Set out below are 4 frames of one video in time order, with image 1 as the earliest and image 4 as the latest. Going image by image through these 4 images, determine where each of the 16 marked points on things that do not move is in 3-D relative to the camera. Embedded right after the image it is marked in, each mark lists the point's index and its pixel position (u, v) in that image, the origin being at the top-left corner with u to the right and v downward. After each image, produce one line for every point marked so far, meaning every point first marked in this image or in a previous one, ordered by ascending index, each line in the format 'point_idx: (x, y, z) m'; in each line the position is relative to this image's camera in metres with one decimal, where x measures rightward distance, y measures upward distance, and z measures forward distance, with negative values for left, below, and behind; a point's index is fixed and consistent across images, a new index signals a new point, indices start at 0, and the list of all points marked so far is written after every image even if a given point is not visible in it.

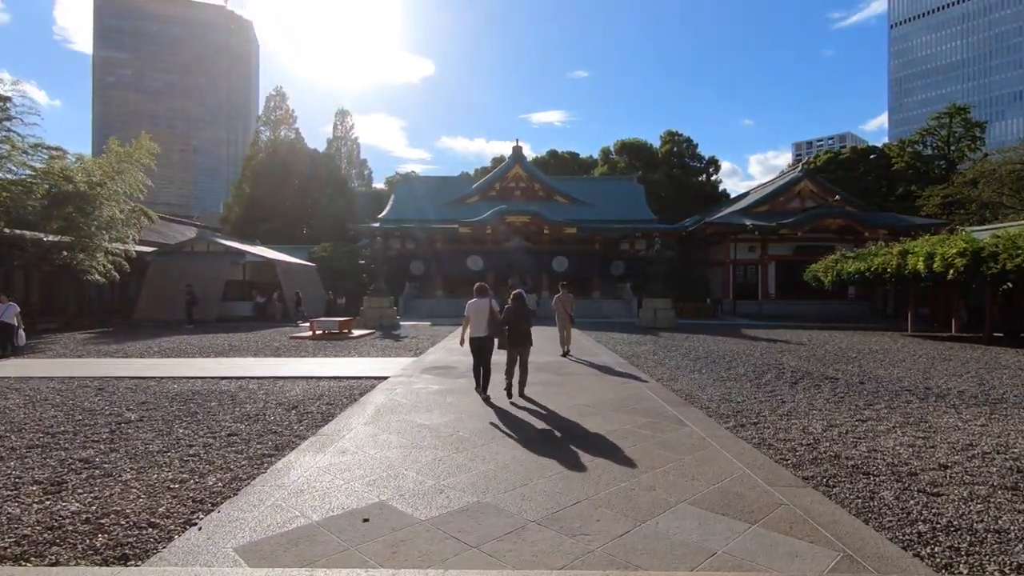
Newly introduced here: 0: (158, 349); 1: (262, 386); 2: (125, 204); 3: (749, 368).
0: (-8.3, -1.4, +12.6) m
1: (-3.7, -1.4, +7.8) m
2: (-14.2, +3.1, +19.6) m
3: (+4.4, -1.5, +9.8) m
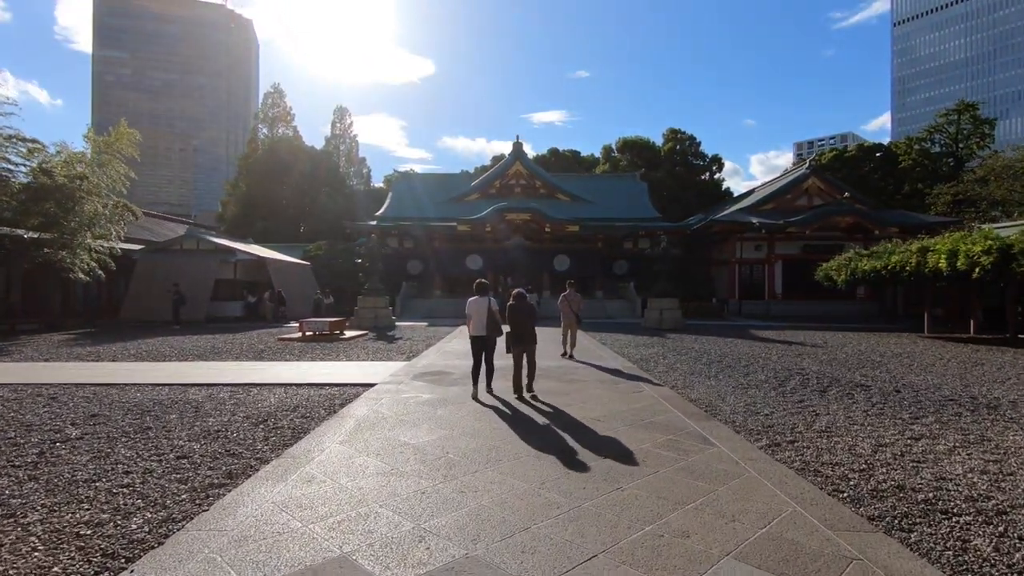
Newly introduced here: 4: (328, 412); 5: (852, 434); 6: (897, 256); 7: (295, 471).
0: (-8.3, -1.4, +11.8) m
1: (-3.7, -1.4, +7.0) m
2: (-14.2, +3.1, +18.9) m
3: (+4.4, -1.5, +9.1) m
4: (-2.1, -1.4, +6.1) m
5: (+3.3, -1.4, +5.2) m
6: (+12.2, +1.0, +17.0) m
7: (-1.7, -1.4, +4.2) m
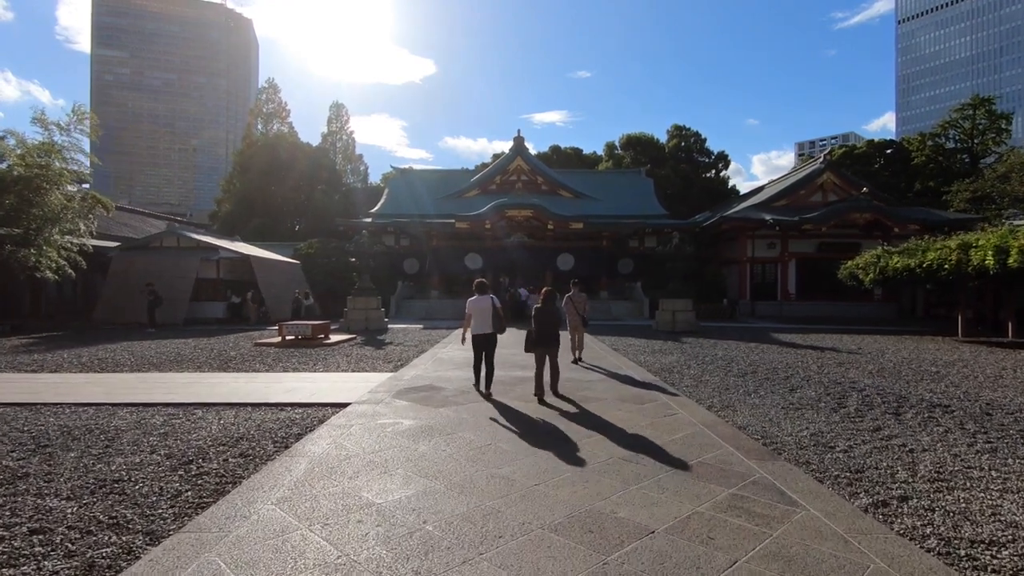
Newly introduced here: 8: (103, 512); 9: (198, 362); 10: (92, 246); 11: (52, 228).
0: (-8.3, -1.4, +10.4) m
1: (-3.6, -1.4, +5.6) m
2: (-14.2, +3.2, +17.5) m
3: (+4.4, -1.5, +7.7) m
4: (-2.1, -1.4, +4.7) m
5: (+3.4, -1.4, +3.8) m
6: (+12.2, +1.0, +15.6) m
7: (-1.7, -1.4, +2.8) m
8: (-2.6, -1.4, +3.4) m
9: (-6.1, -1.4, +10.3) m
10: (-15.1, +1.5, +19.3) m
11: (-14.1, +1.9, +16.5) m
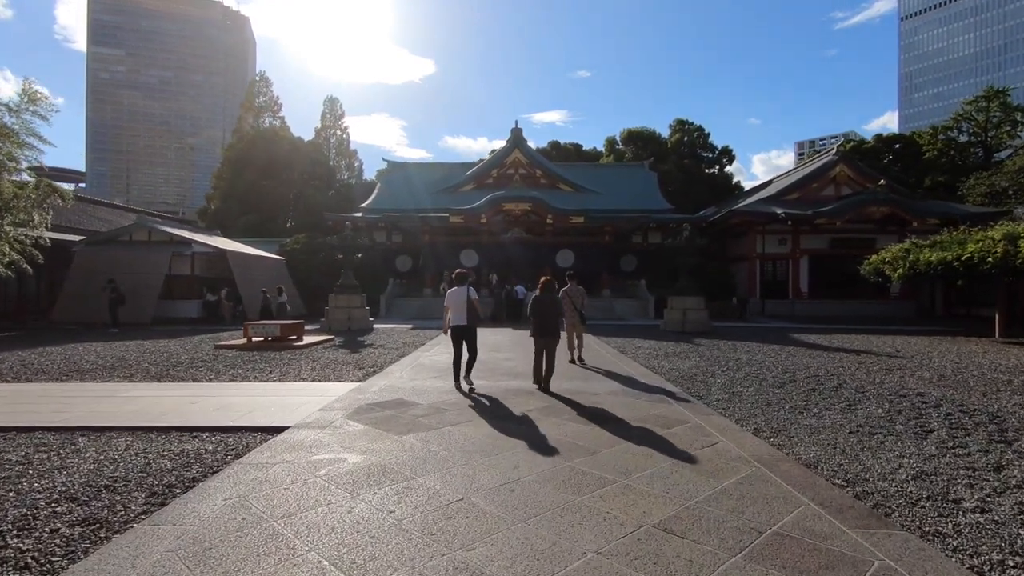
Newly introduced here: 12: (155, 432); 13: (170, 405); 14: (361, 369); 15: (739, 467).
0: (-8.4, -1.3, +8.9) m
1: (-3.7, -1.3, +4.1) m
2: (-14.3, +3.3, +16.0) m
3: (+4.3, -1.3, +6.1) m
4: (-2.2, -1.3, +3.2) m
5: (+3.2, -1.3, +2.3) m
6: (+12.1, +1.1, +14.1) m
7: (-1.8, -1.3, +1.3) m
8: (-2.7, -1.3, +1.9) m
9: (-6.2, -1.3, +8.8) m
10: (-15.2, +1.6, +17.8) m
11: (-14.3, +2.0, +14.9) m
12: (-3.3, -1.3, +4.9) m
13: (-3.8, -1.3, +6.0) m
14: (-2.5, -1.3, +8.7) m
15: (+1.7, -1.3, +3.9) m
